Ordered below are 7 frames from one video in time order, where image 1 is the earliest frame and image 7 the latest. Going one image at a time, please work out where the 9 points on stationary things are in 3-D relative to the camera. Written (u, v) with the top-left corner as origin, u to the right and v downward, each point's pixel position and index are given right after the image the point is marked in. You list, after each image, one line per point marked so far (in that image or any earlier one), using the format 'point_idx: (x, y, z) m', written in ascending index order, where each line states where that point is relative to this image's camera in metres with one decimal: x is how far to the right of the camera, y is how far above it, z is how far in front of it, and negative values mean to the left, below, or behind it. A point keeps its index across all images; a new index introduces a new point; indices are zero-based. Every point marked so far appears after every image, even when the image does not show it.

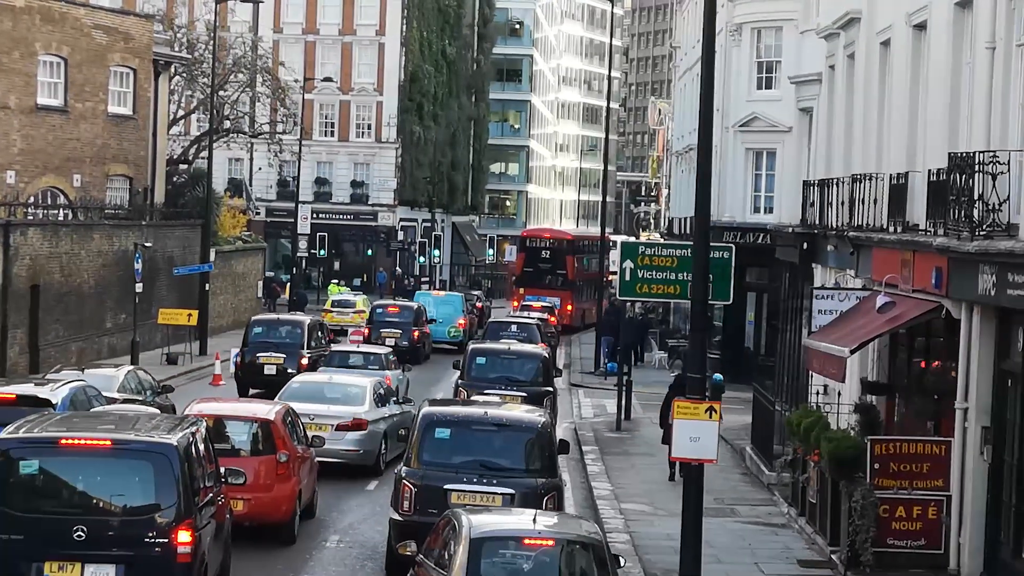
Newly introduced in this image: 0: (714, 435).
0: (+2.0, -1.4, +14.9) m
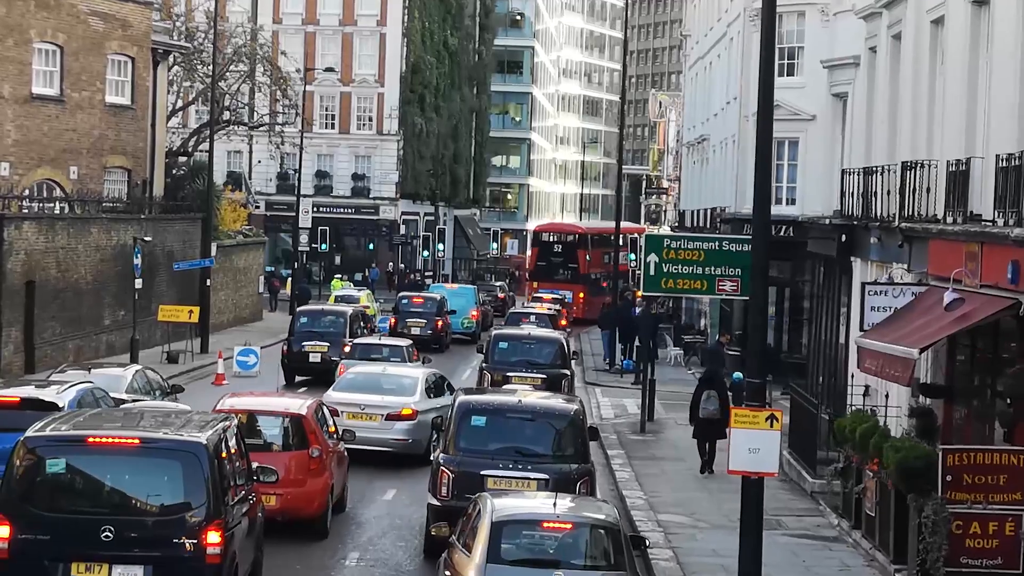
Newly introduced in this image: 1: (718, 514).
0: (+2.4, -1.4, +13.6) m
1: (+2.6, -2.9, +19.2) m
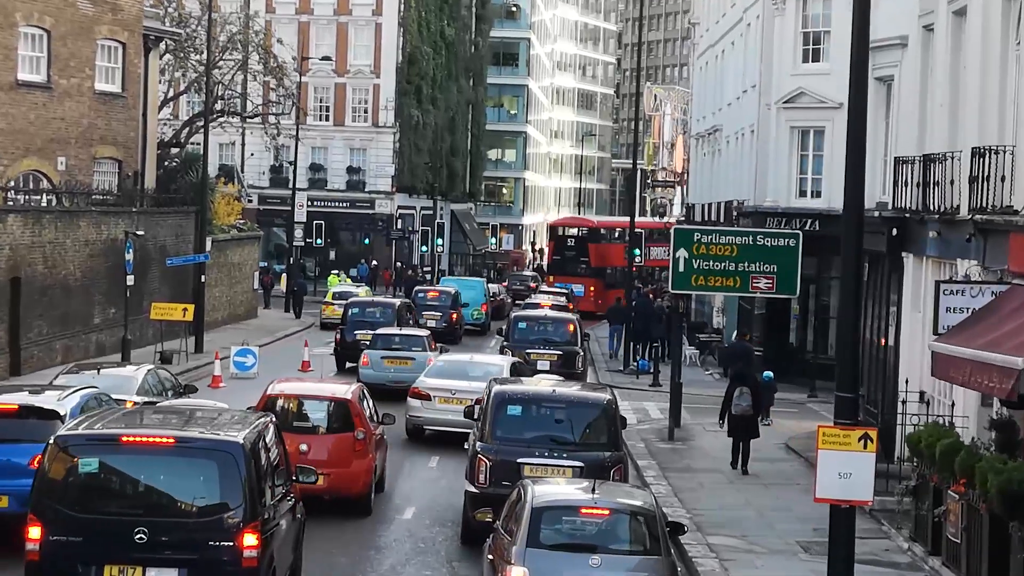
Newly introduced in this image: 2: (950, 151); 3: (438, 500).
0: (+2.8, -1.4, +11.8) m
1: (+3.0, -2.9, +17.4) m
2: (+5.8, +1.8, +19.9) m
3: (-1.0, -2.8, +19.6) m
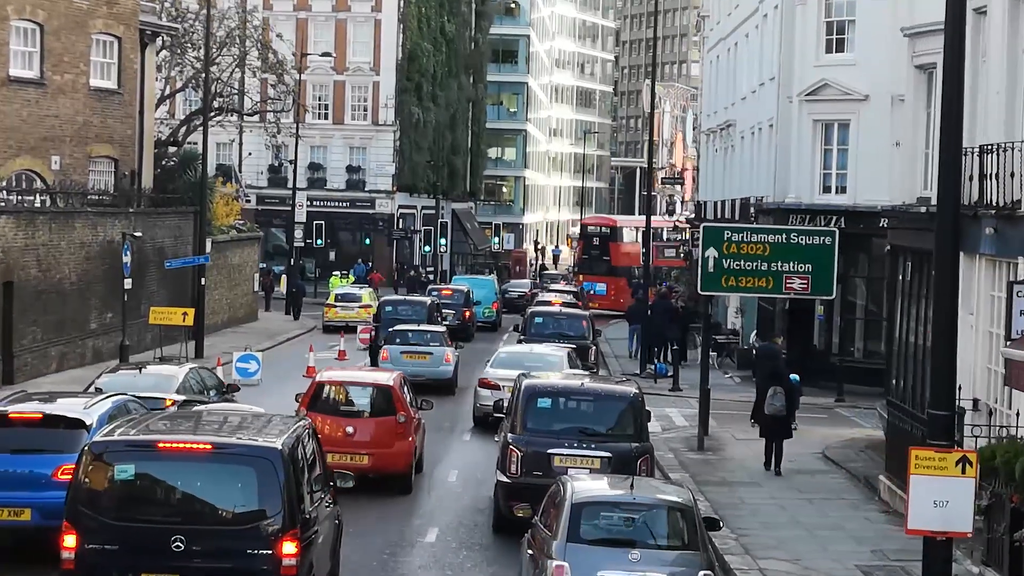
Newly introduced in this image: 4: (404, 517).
0: (+3.2, -1.4, +10.4) m
1: (+3.4, -2.9, +16.0) m
2: (+6.1, +1.8, +18.5) m
3: (-0.6, -2.8, +18.3) m
4: (-1.3, -2.8, +18.3) m
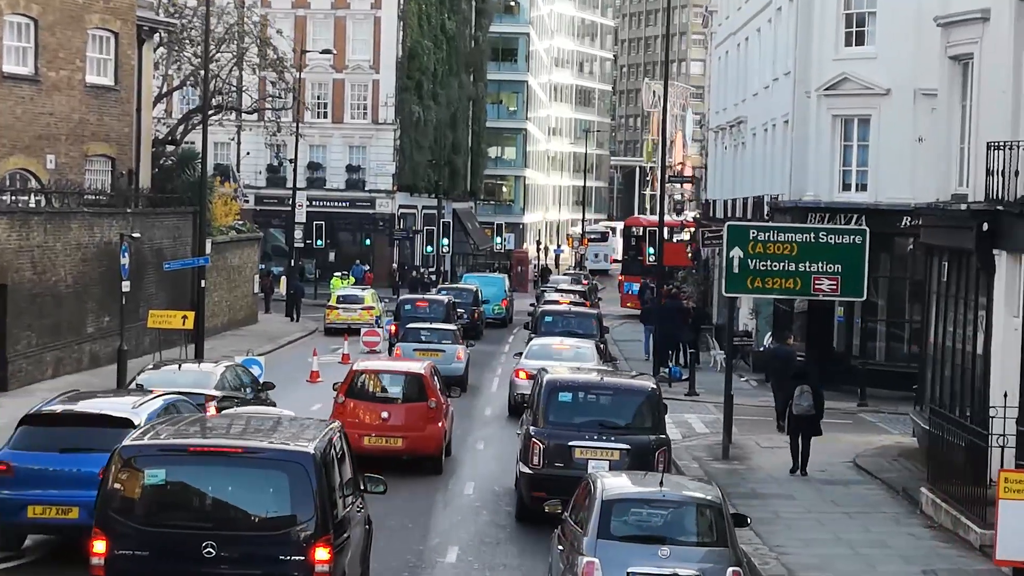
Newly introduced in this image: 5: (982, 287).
0: (+3.4, -1.5, +9.4) m
1: (+3.7, -2.9, +15.0) m
2: (+6.4, +1.8, +17.5) m
3: (-0.3, -2.8, +17.2) m
4: (-1.0, -2.8, +17.2) m
5: (+6.3, 0.0, +20.1) m
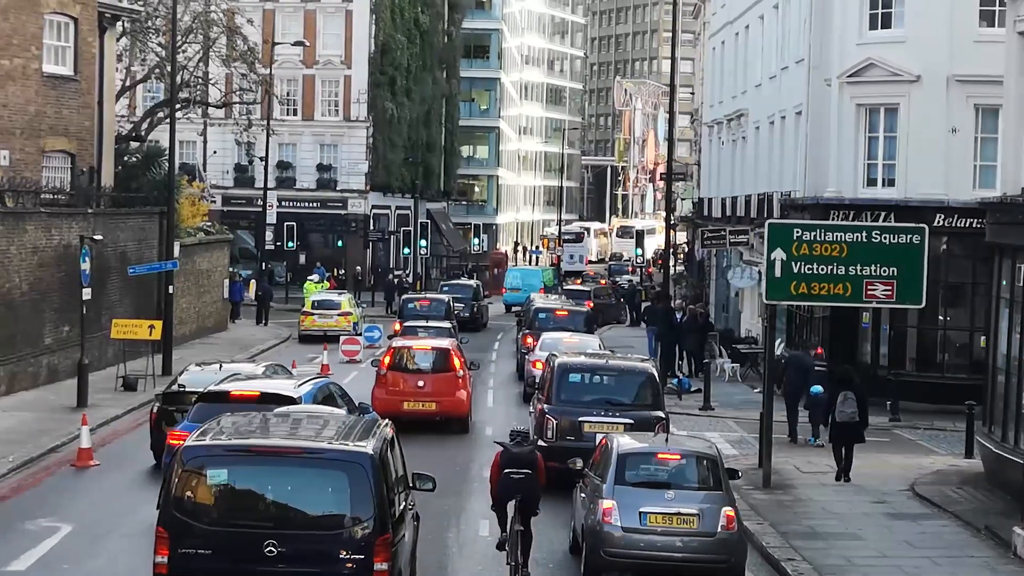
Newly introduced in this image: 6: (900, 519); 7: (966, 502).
0: (+4.0, -1.5, +6.8) m
1: (+4.0, -3.0, +12.4) m
2: (+6.7, +1.7, +15.0) m
3: (0.0, -2.9, +14.5) m
4: (-0.7, -2.9, +14.5) m
5: (+6.5, -0.1, +17.6) m
6: (+4.7, -2.8, +18.3) m
7: (+5.8, -2.7, +19.4) m
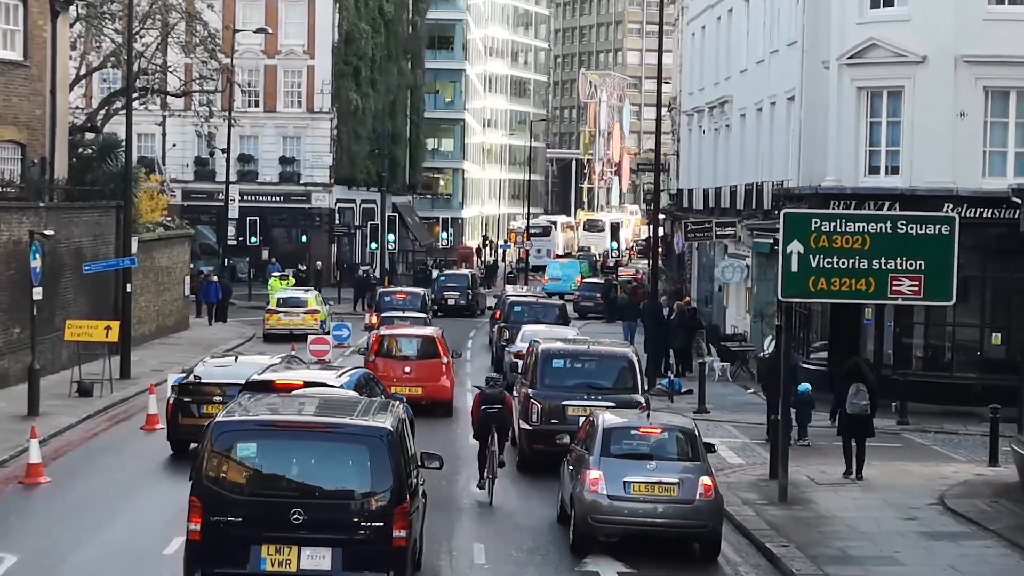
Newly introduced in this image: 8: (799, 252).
0: (+4.2, -1.5, +5.0) m
1: (+4.2, -3.0, +10.7) m
2: (+6.7, +1.8, +13.3) m
3: (+0.1, -2.9, +12.7) m
4: (-0.6, -2.9, +12.6) m
5: (+6.5, 0.0, +15.9) m
6: (+4.7, -2.8, +16.6) m
7: (+5.8, -2.7, +17.7) m
8: (+3.6, +0.4, +18.8) m
